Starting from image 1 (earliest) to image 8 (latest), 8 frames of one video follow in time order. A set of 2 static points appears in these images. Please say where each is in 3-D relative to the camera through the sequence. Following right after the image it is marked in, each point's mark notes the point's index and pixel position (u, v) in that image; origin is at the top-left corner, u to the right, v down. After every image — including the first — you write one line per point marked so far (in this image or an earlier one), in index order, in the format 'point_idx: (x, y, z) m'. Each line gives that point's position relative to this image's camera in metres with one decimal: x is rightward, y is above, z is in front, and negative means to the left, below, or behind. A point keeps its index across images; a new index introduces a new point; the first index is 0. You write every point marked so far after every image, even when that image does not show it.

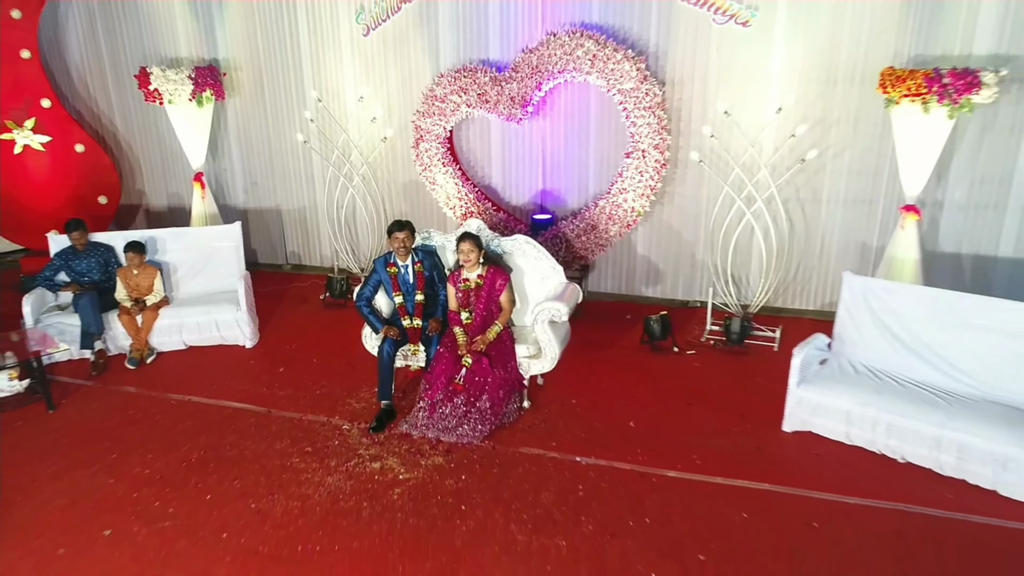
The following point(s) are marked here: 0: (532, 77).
0: (+0.1, +1.4, +4.7) m
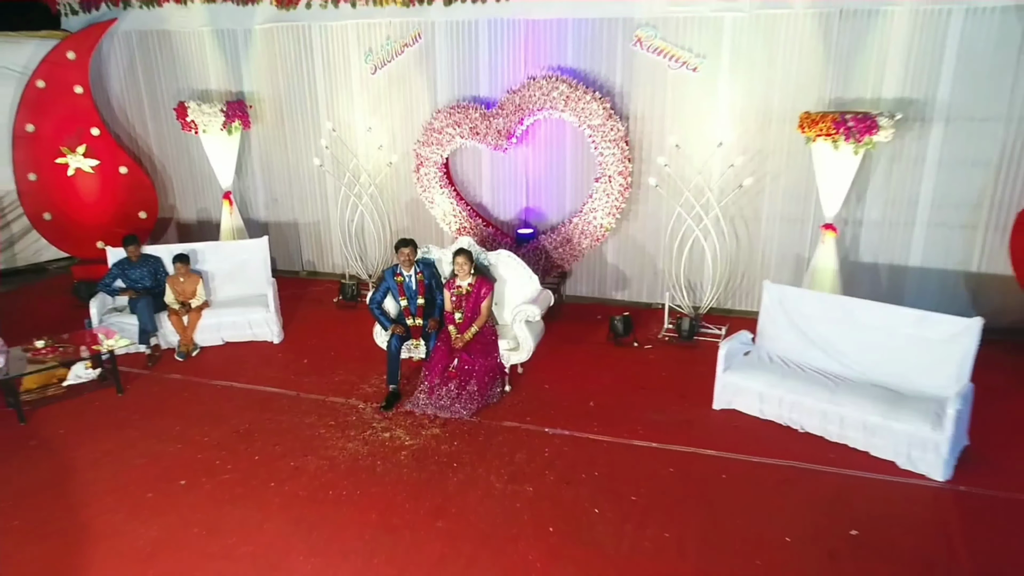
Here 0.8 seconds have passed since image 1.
0: (0.0, +1.4, +5.5) m
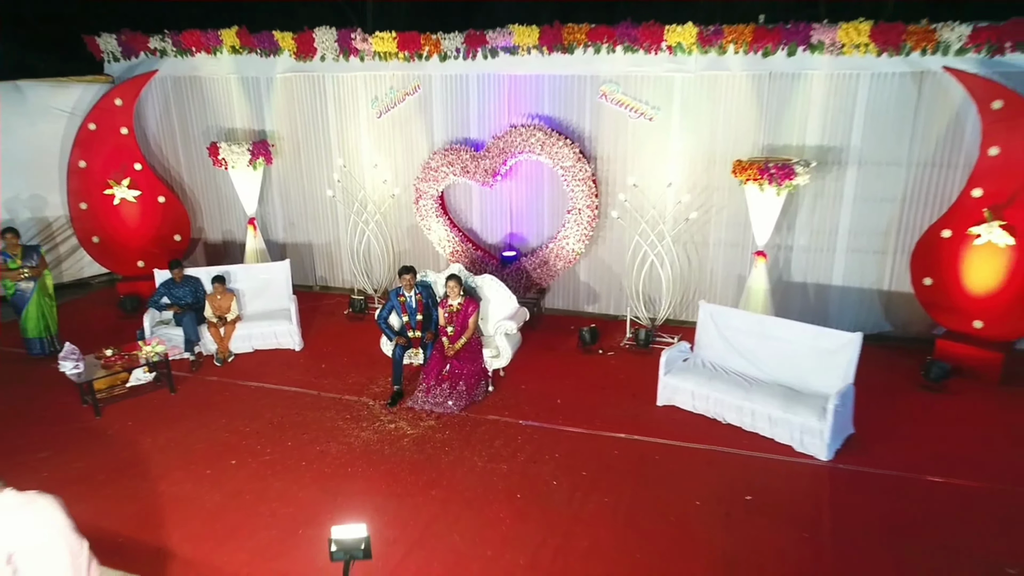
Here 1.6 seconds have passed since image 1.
0: (-0.1, +1.2, +6.5) m
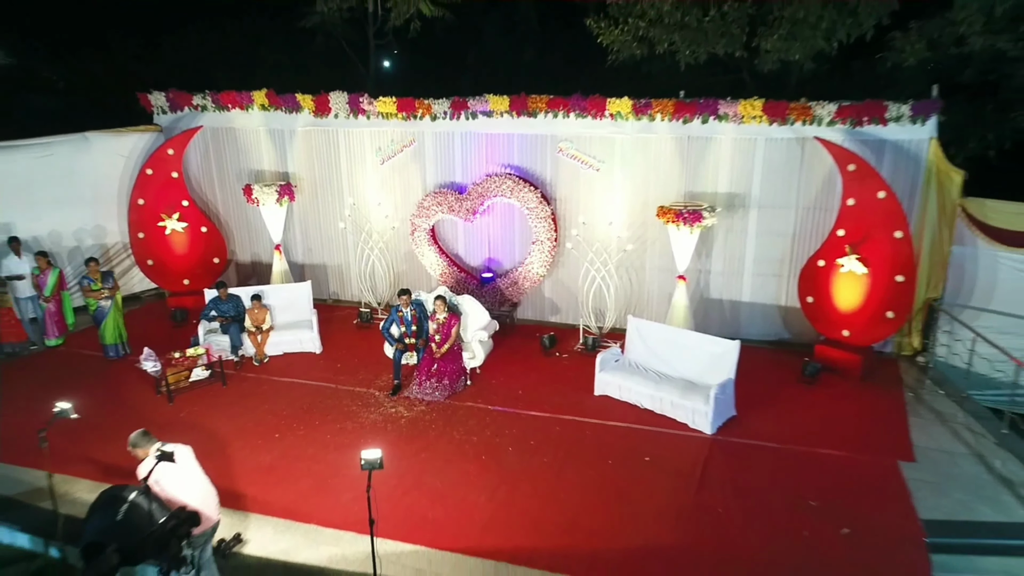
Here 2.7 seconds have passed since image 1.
0: (-0.4, +1.0, +8.1) m
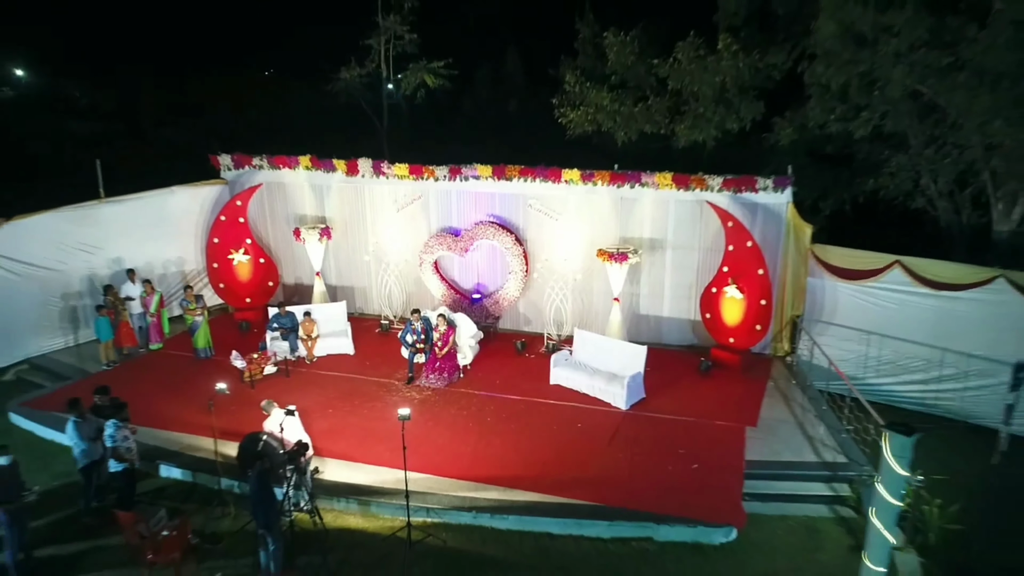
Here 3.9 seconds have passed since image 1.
0: (-0.7, +0.8, +11.0) m
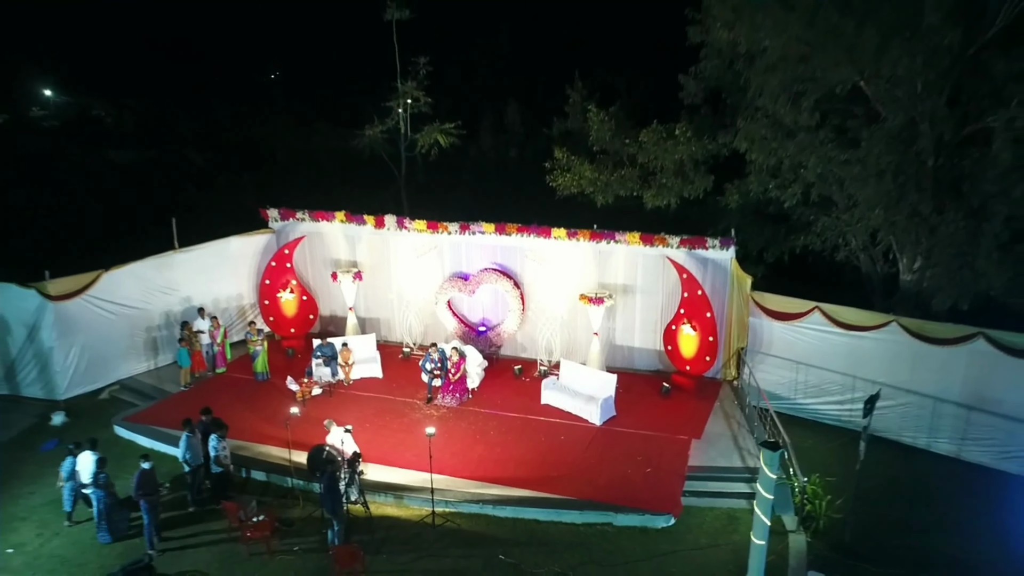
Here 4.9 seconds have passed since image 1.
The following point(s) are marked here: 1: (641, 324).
0: (-0.7, +0.1, +13.5) m
1: (+2.4, -0.7, +13.2) m
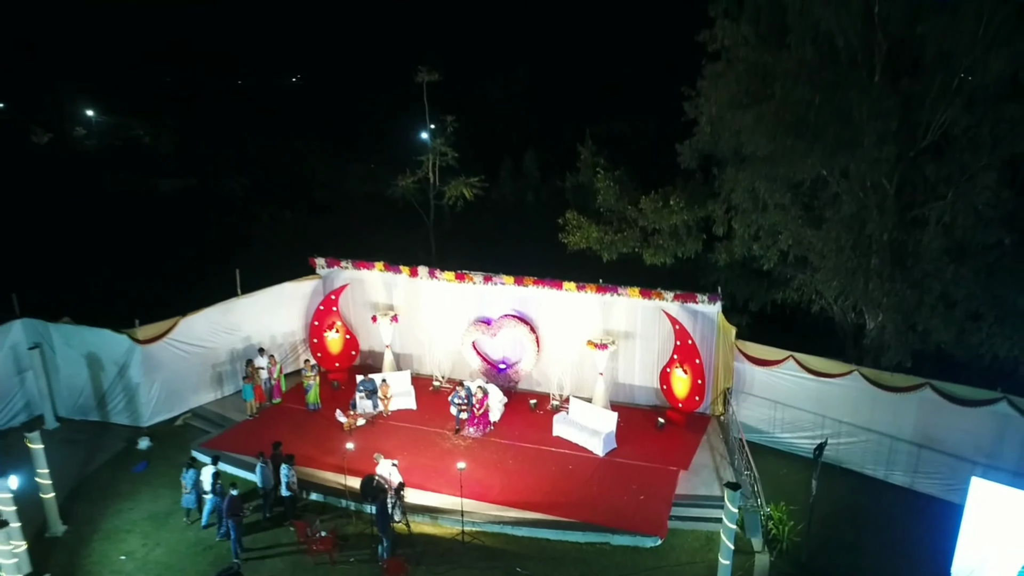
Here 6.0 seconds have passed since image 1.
0: (-0.3, -0.9, +15.6) m
1: (+2.7, -1.6, +15.2) m
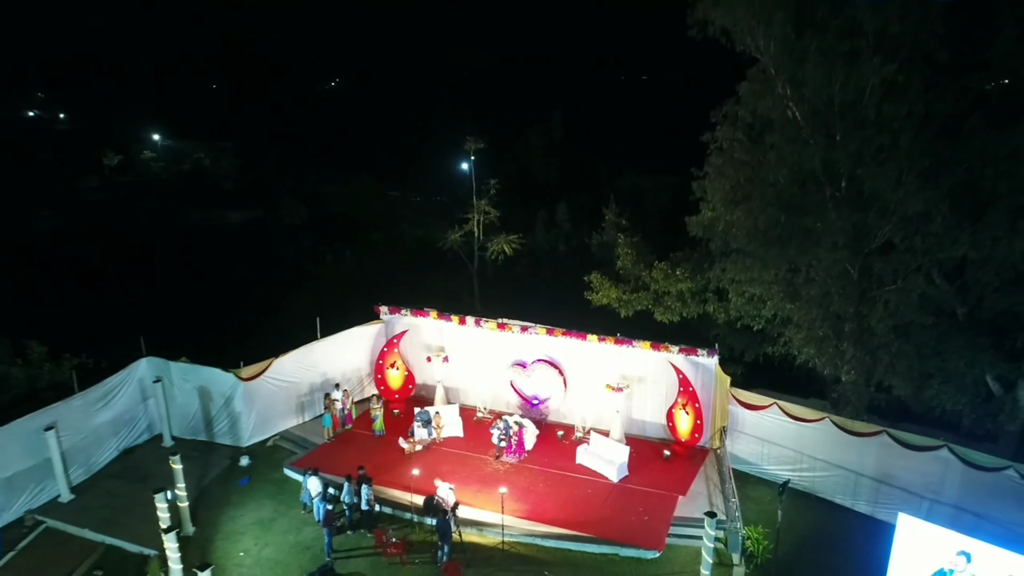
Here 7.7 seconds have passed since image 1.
0: (+0.5, -2.2, +18.7) m
1: (+3.5, -3.0, +18.2) m
